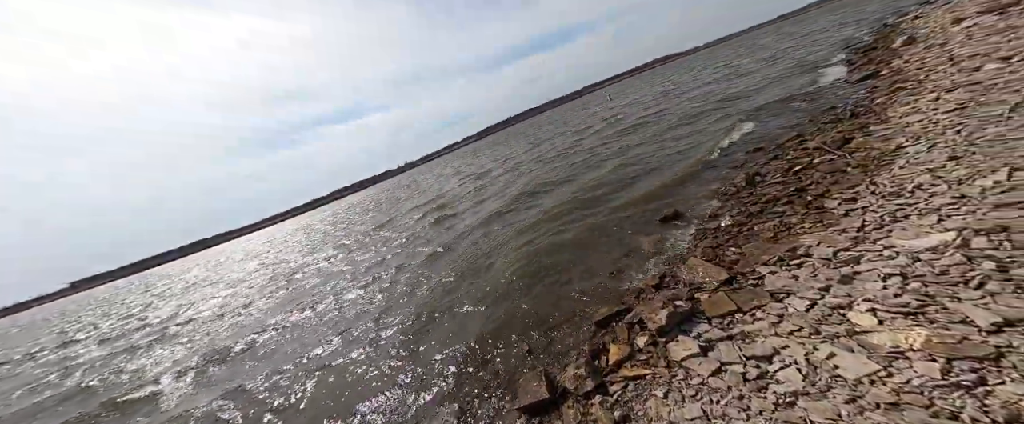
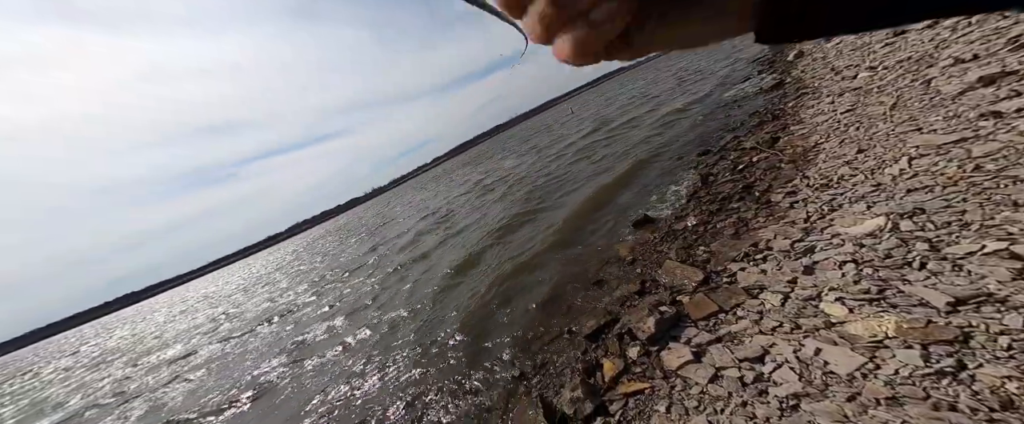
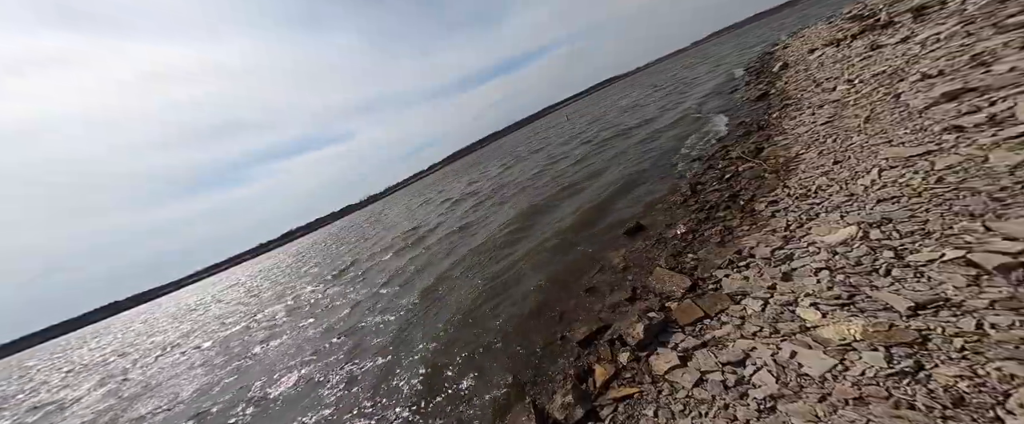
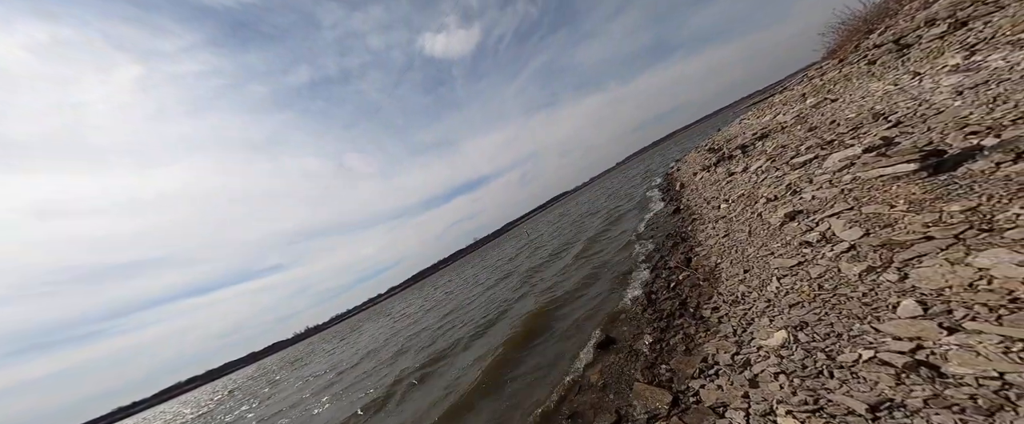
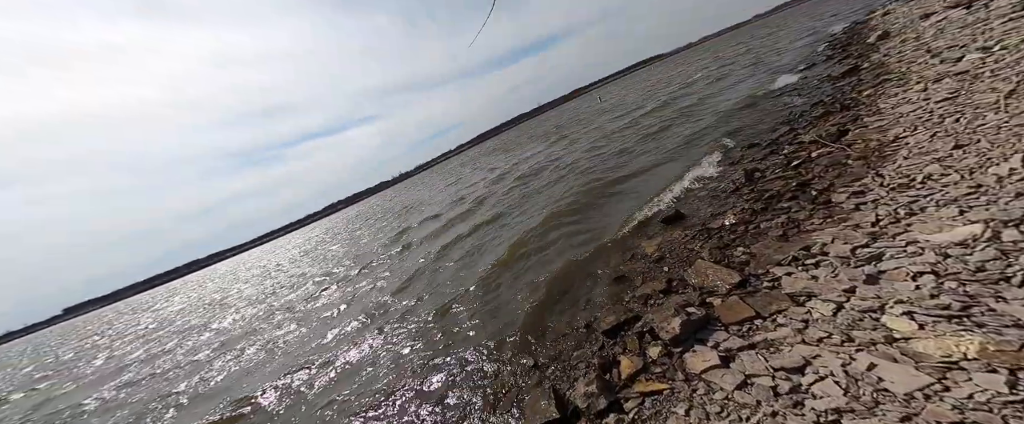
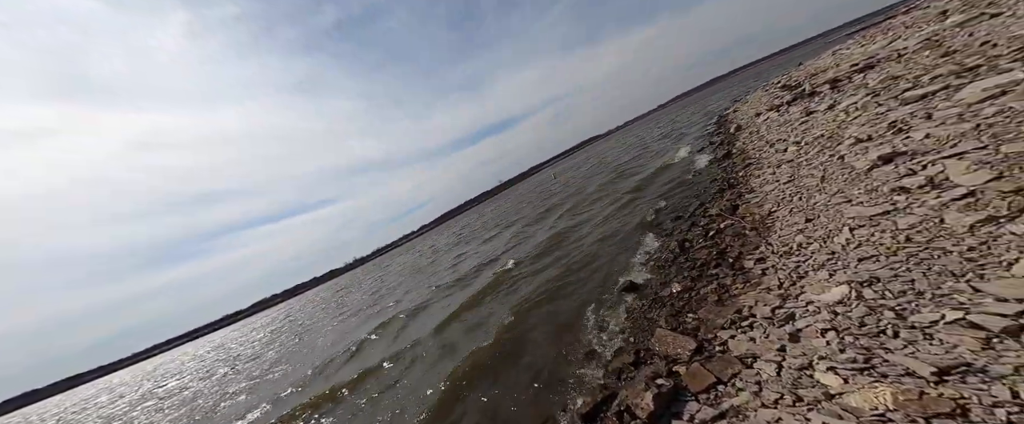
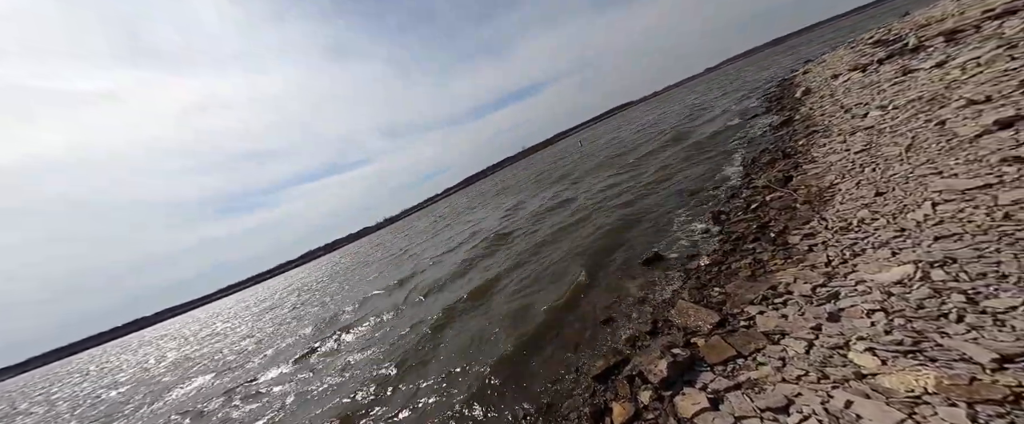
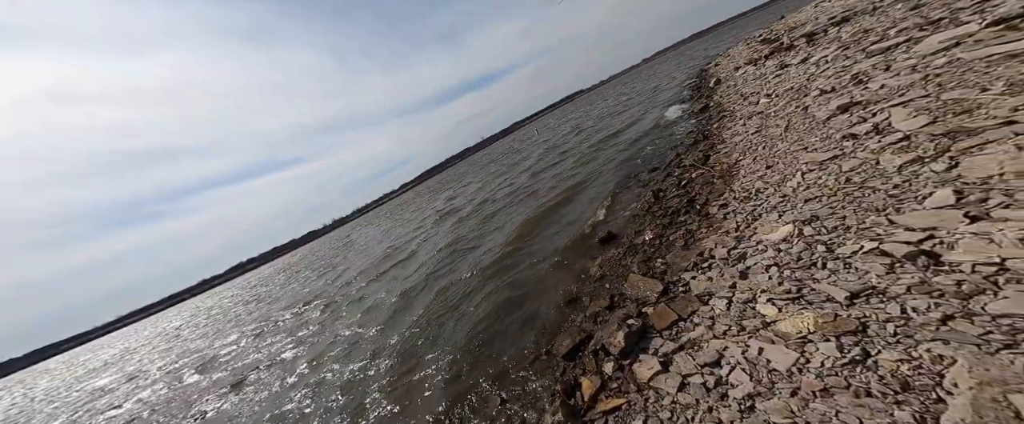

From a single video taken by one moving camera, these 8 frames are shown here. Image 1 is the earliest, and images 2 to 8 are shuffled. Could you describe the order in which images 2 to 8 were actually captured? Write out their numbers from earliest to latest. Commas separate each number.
3, 8, 2, 5, 7, 6, 4
